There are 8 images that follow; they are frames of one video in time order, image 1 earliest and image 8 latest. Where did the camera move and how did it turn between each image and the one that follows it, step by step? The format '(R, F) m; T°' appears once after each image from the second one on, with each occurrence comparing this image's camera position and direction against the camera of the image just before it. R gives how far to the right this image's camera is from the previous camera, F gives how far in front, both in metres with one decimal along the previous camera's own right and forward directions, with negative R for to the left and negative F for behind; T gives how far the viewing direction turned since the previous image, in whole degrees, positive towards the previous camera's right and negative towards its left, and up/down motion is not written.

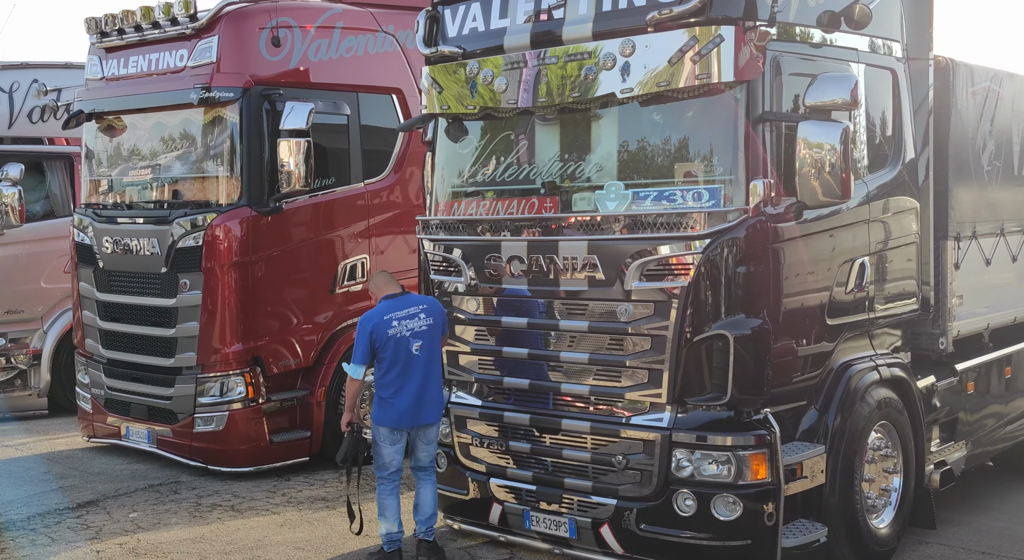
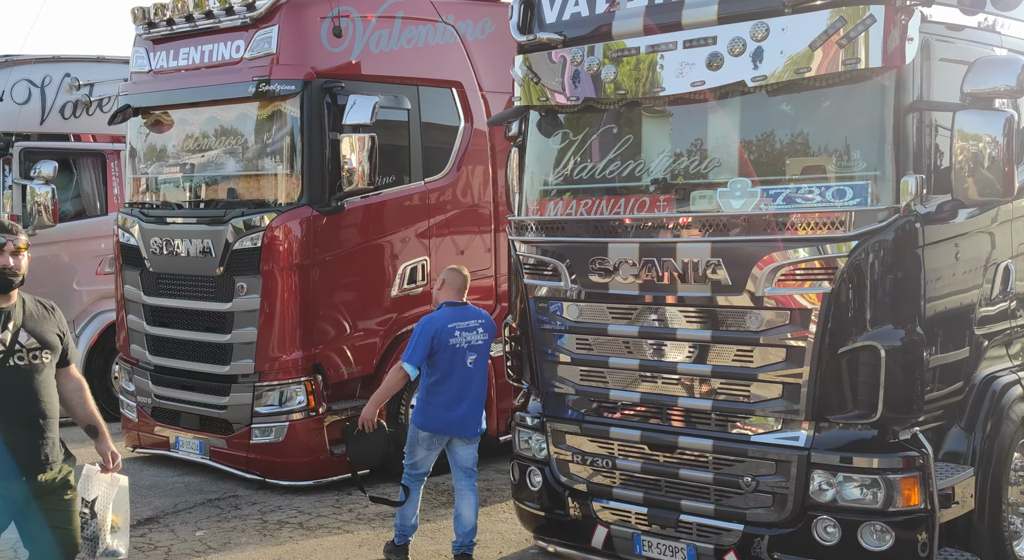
(-0.5, +0.4) m; 0°
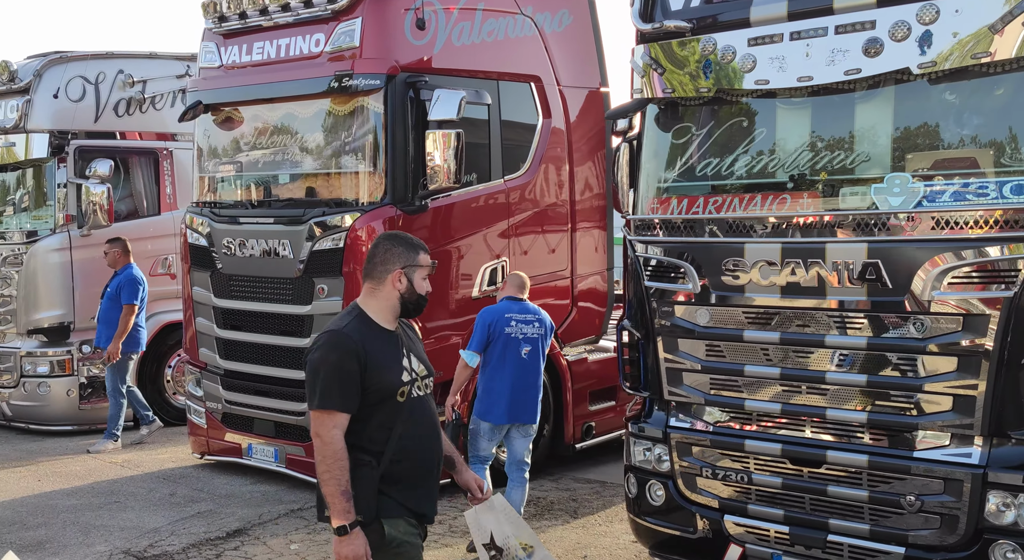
(-0.5, +0.3) m; -1°
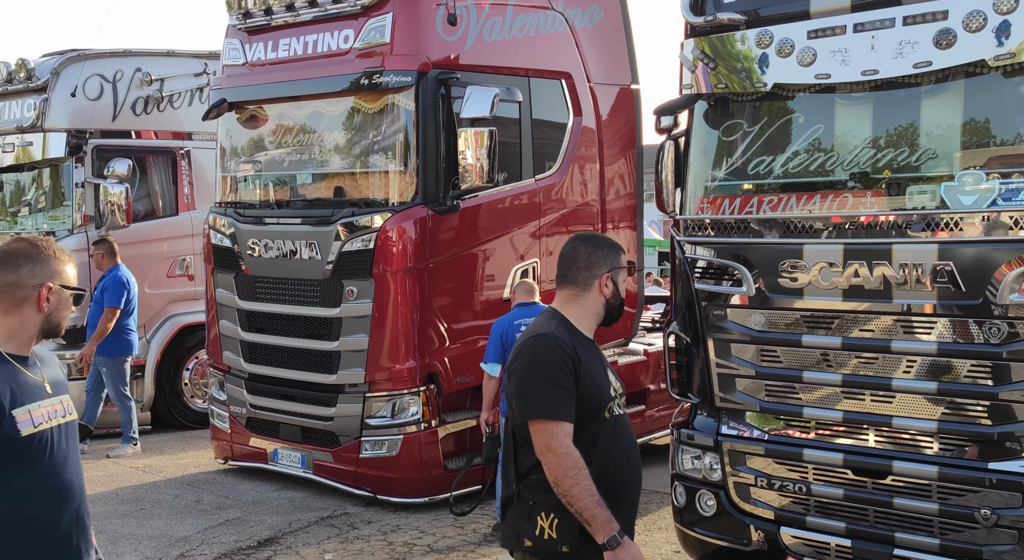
(-0.2, +0.2) m; 0°
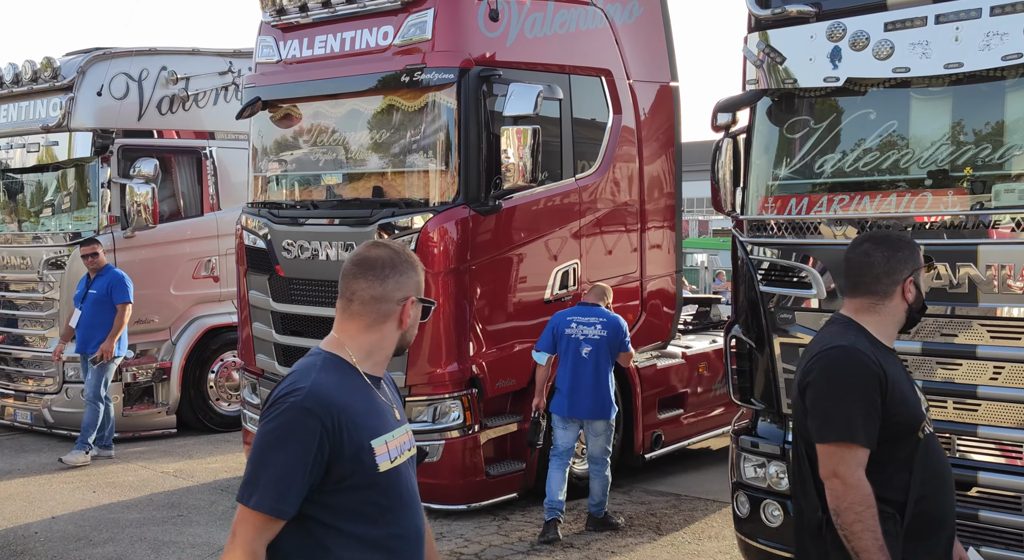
(-0.2, +0.2) m; 0°
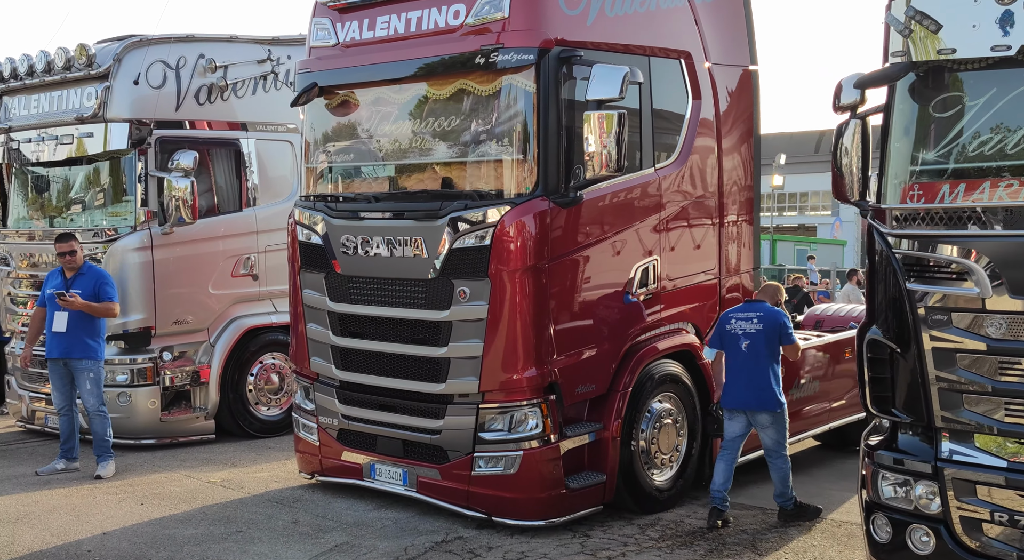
(-0.5, +0.5) m; 0°
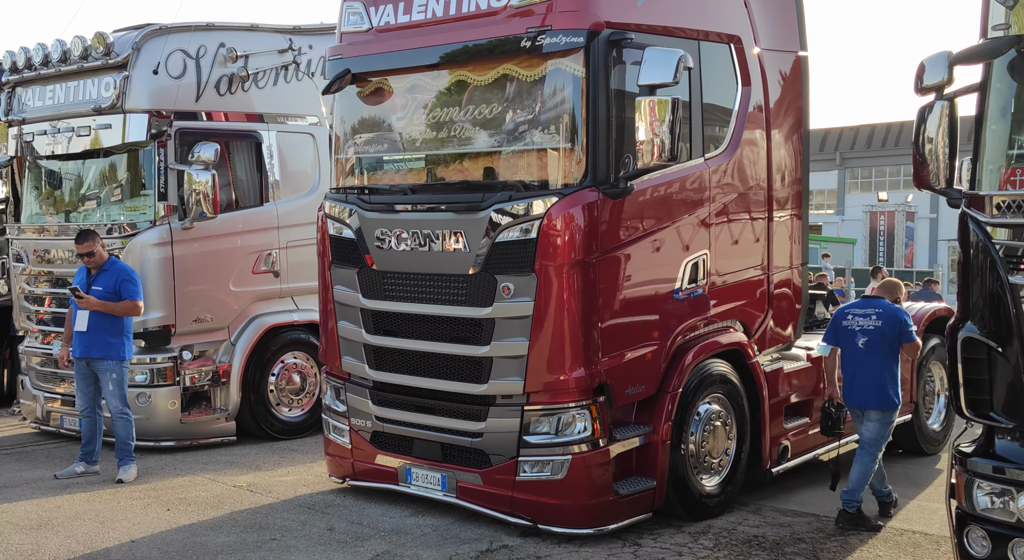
(-0.3, +0.3) m; 0°
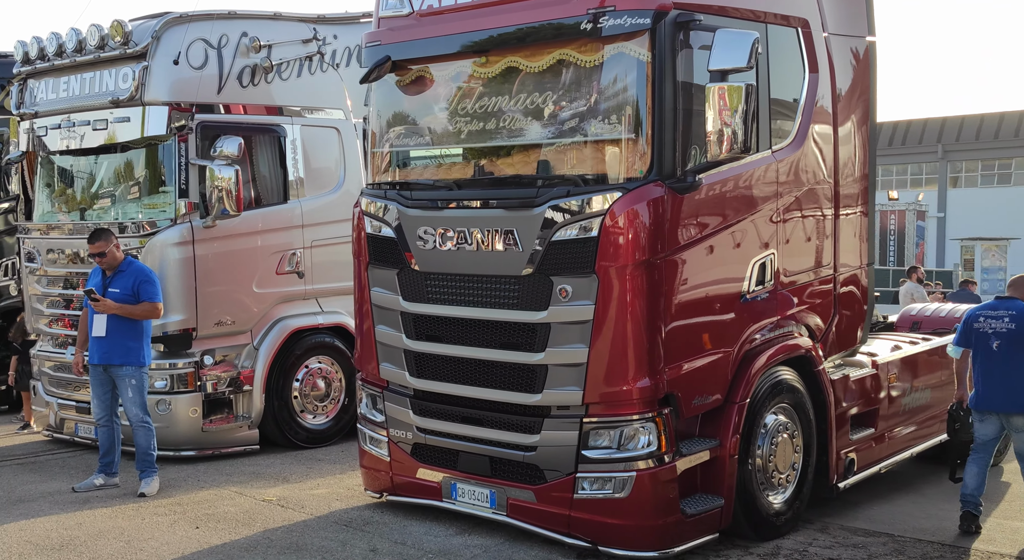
(-0.3, +0.5) m; 0°
